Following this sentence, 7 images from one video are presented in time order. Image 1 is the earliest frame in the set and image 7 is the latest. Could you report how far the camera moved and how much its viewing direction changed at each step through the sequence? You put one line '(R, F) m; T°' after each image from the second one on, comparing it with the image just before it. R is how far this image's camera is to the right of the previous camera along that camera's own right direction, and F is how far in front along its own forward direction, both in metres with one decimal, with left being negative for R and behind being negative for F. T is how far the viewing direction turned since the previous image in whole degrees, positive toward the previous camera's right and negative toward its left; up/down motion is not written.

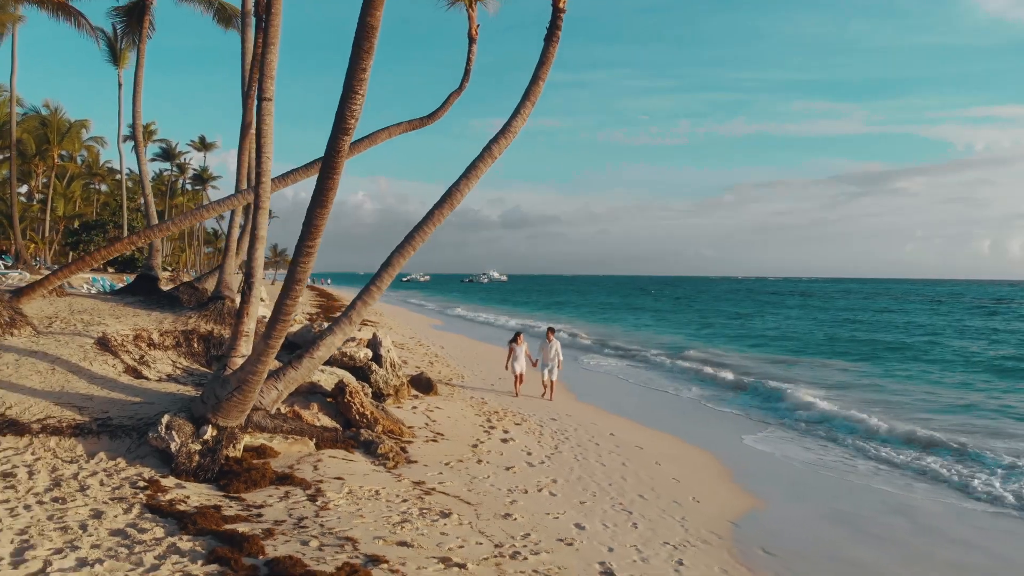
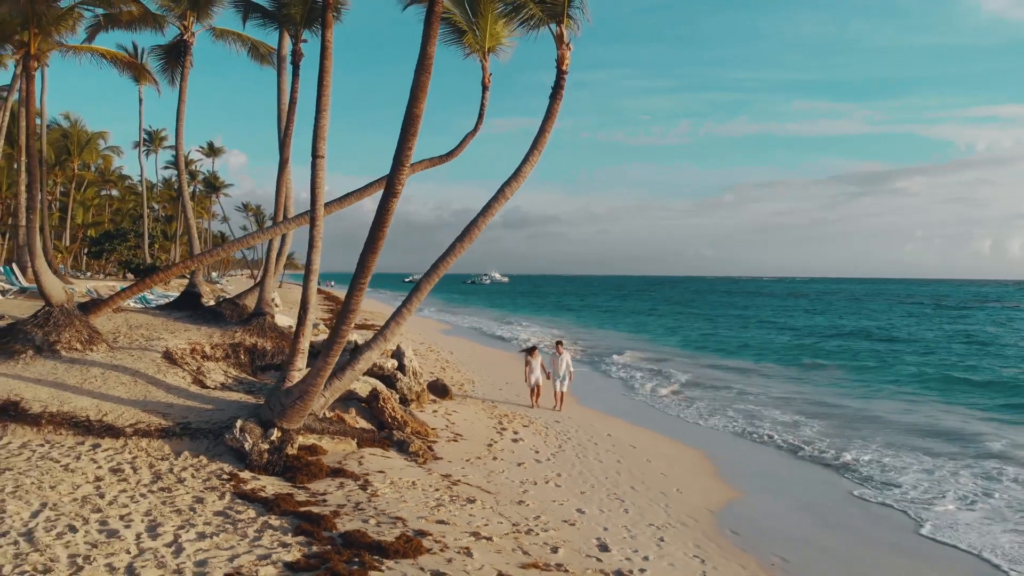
(-0.1, -1.1) m; 0°
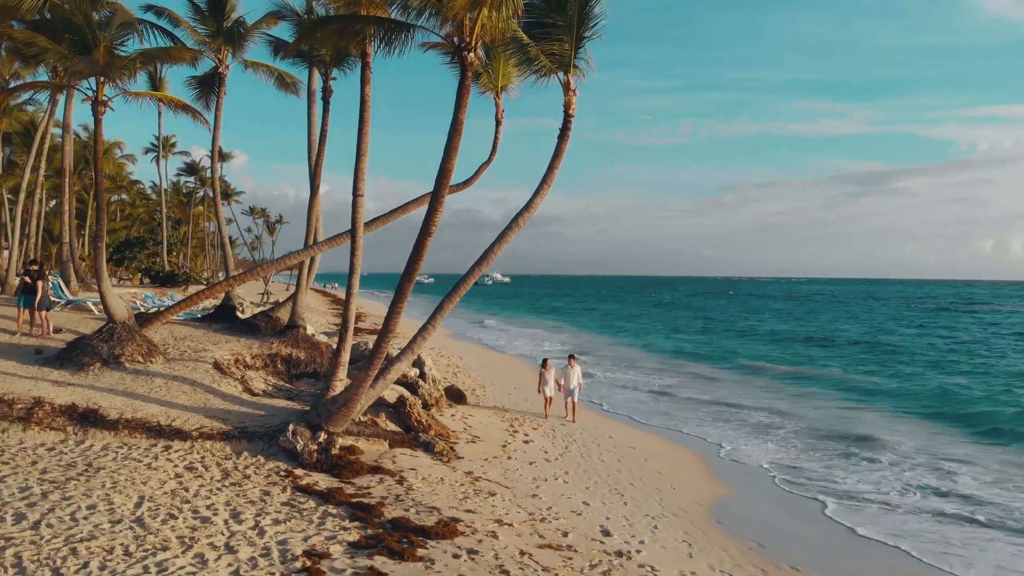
(-0.2, -1.0) m; 0°
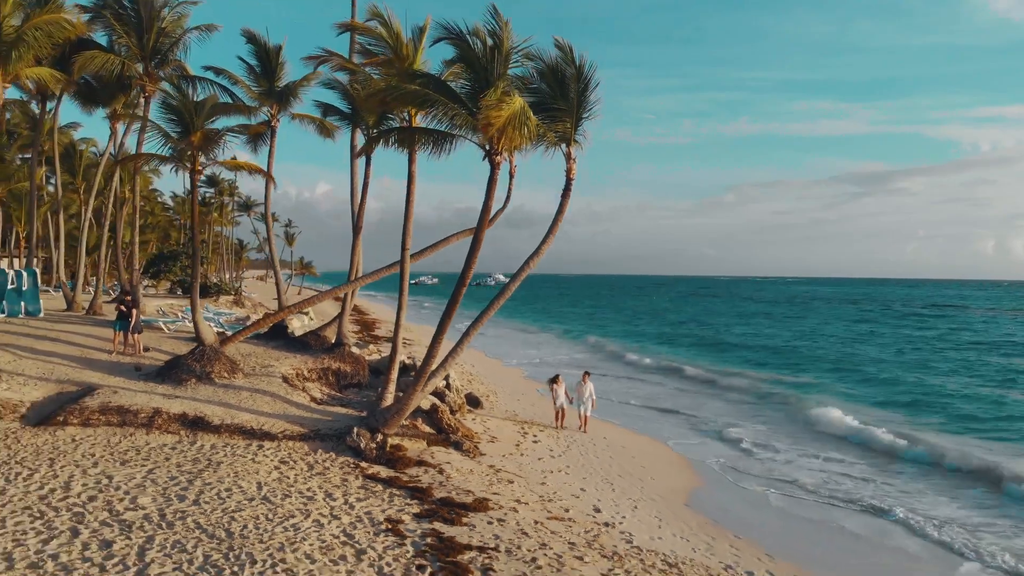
(-0.2, -2.2) m; 0°
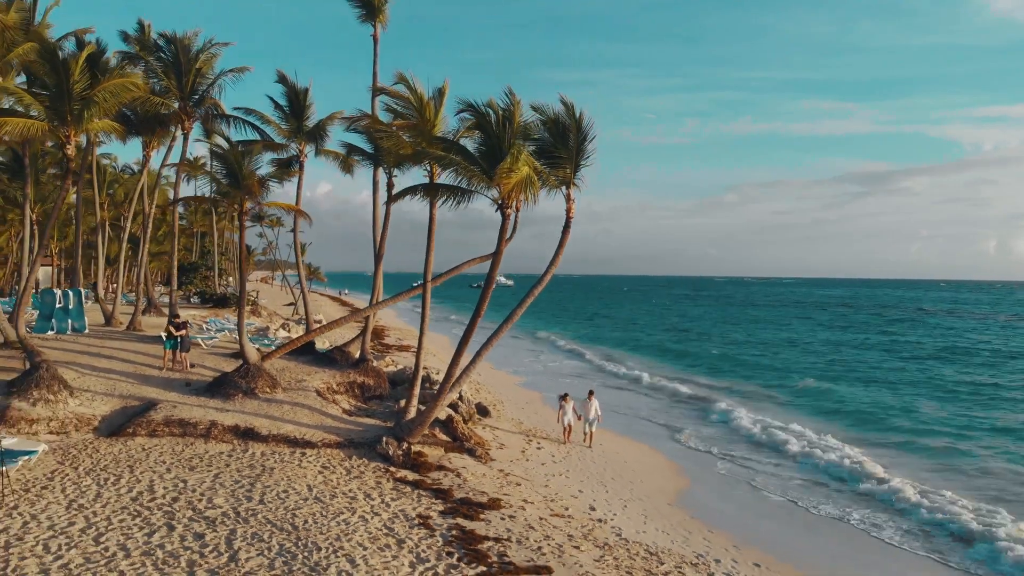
(-0.1, -1.5) m; 0°
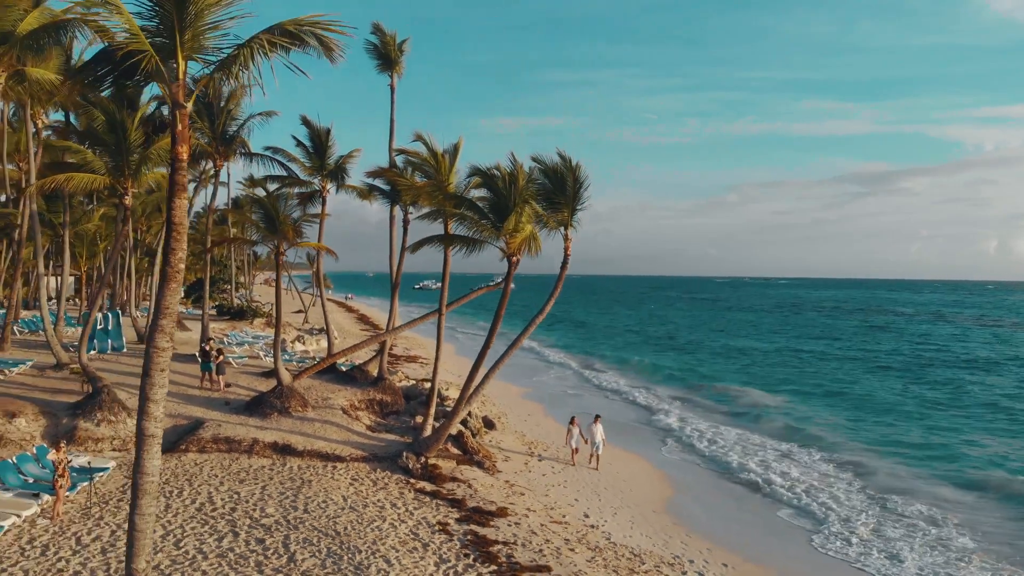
(-0.1, -1.6) m; 0°
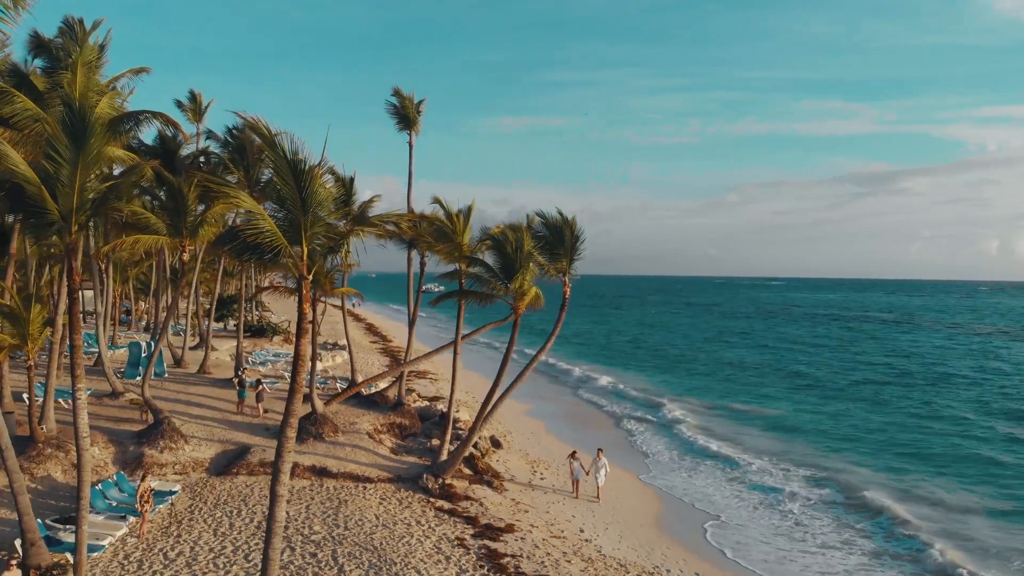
(-0.1, -2.0) m; 0°
